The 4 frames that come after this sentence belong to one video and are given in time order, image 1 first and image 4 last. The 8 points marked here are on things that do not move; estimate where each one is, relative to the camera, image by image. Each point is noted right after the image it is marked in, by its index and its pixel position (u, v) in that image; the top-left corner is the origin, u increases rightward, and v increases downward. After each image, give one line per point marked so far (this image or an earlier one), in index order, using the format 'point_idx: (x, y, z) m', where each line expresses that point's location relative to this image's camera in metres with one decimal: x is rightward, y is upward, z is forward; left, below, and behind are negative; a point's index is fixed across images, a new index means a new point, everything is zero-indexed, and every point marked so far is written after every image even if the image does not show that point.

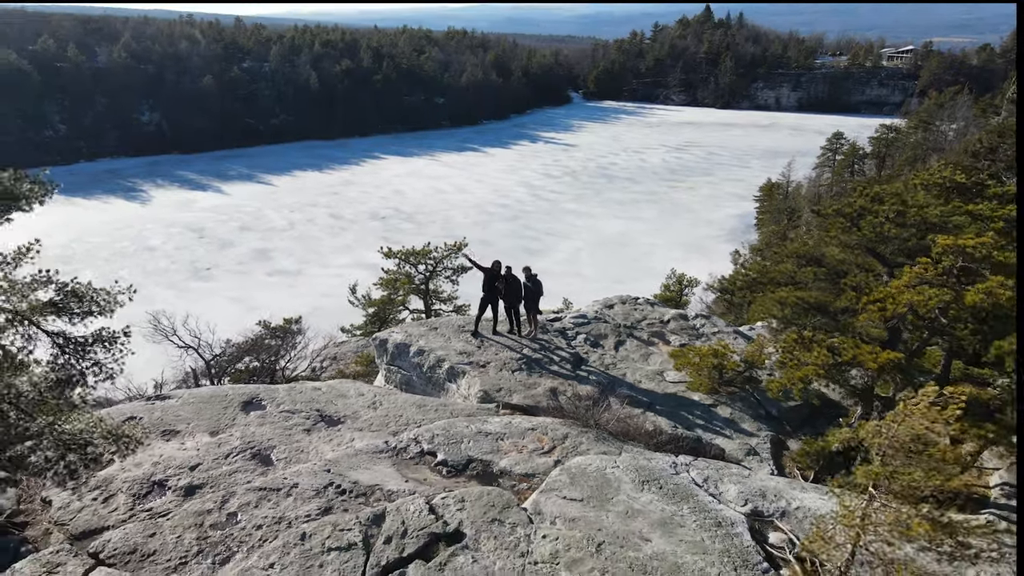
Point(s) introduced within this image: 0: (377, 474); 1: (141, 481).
0: (-1.2, -1.7, +6.8) m
1: (-3.5, -1.8, +6.9) m
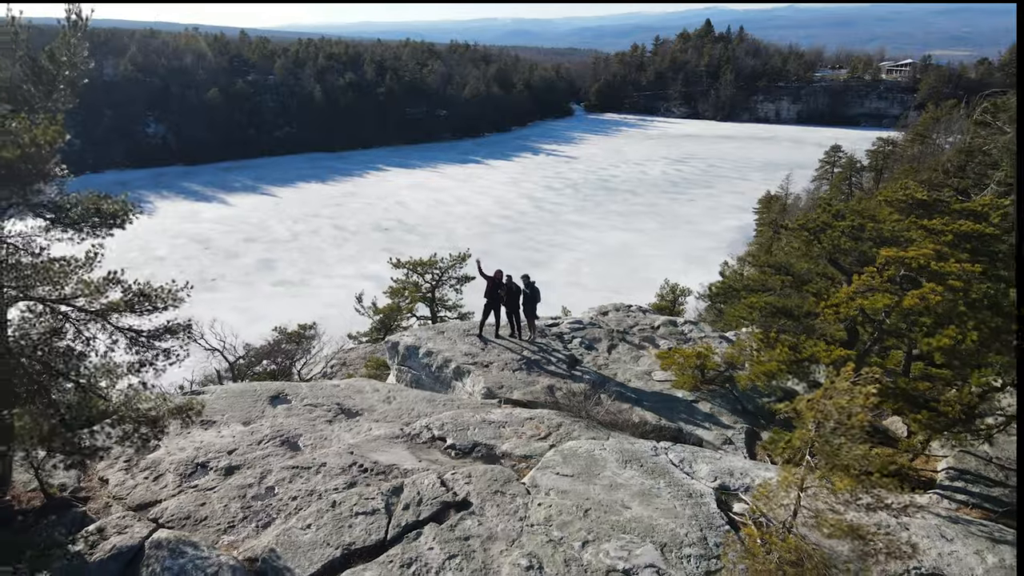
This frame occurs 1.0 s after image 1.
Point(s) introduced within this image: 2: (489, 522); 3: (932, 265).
0: (-1.2, -1.7, +7.7) m
1: (-3.5, -1.9, +7.9) m
2: (-0.2, -2.0, +6.3) m
3: (+4.2, +0.2, +7.6) m
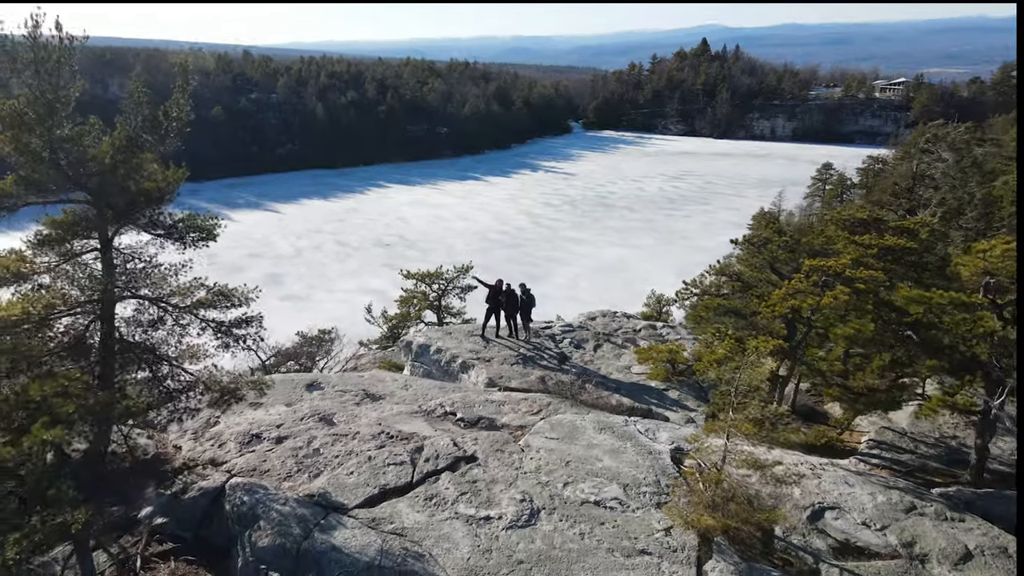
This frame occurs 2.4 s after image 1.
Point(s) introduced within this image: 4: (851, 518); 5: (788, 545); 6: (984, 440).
0: (-1.2, -1.8, +9.5) m
1: (-3.5, -1.9, +9.7) m
2: (-0.2, -2.0, +8.1) m
3: (+4.2, +0.2, +9.4) m
4: (+3.4, -2.3, +7.5) m
5: (+2.6, -2.4, +7.1) m
6: (+5.4, -1.8, +8.6) m
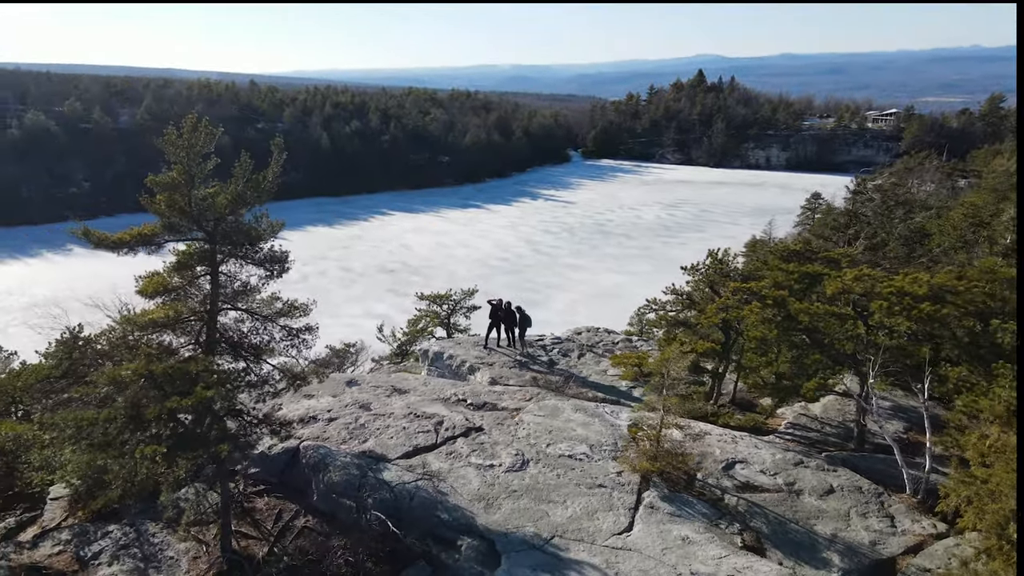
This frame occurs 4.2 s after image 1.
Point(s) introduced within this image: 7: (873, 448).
0: (-1.3, -2.0, +12.5) m
1: (-3.5, -2.2, +12.6) m
2: (-0.3, -2.2, +11.1) m
3: (+4.2, -0.1, +12.4) m
4: (+3.4, -2.5, +10.5) m
5: (+2.6, -2.6, +10.0) m
6: (+5.4, -2.0, +11.5) m
7: (+5.7, -2.5, +11.9) m
